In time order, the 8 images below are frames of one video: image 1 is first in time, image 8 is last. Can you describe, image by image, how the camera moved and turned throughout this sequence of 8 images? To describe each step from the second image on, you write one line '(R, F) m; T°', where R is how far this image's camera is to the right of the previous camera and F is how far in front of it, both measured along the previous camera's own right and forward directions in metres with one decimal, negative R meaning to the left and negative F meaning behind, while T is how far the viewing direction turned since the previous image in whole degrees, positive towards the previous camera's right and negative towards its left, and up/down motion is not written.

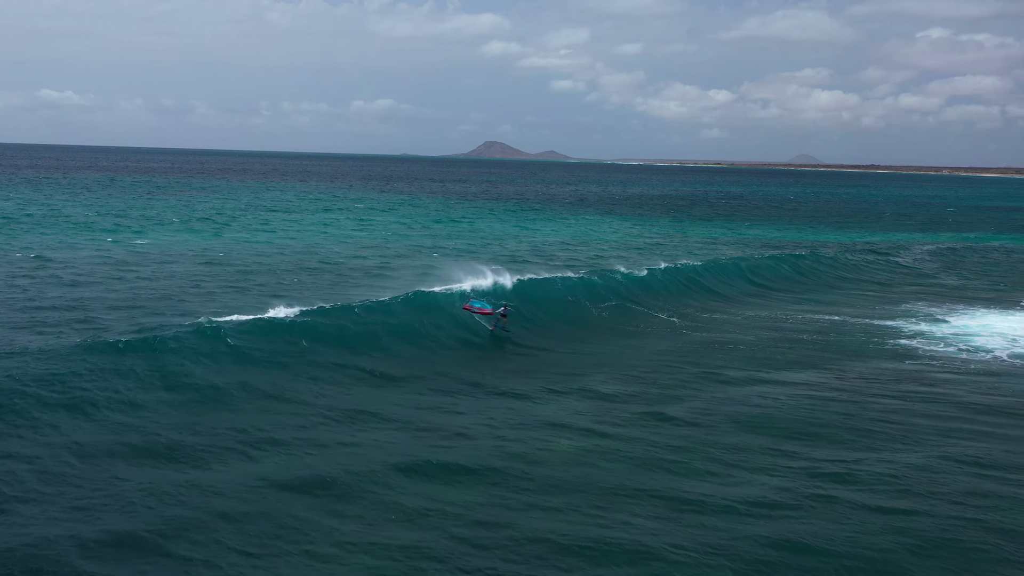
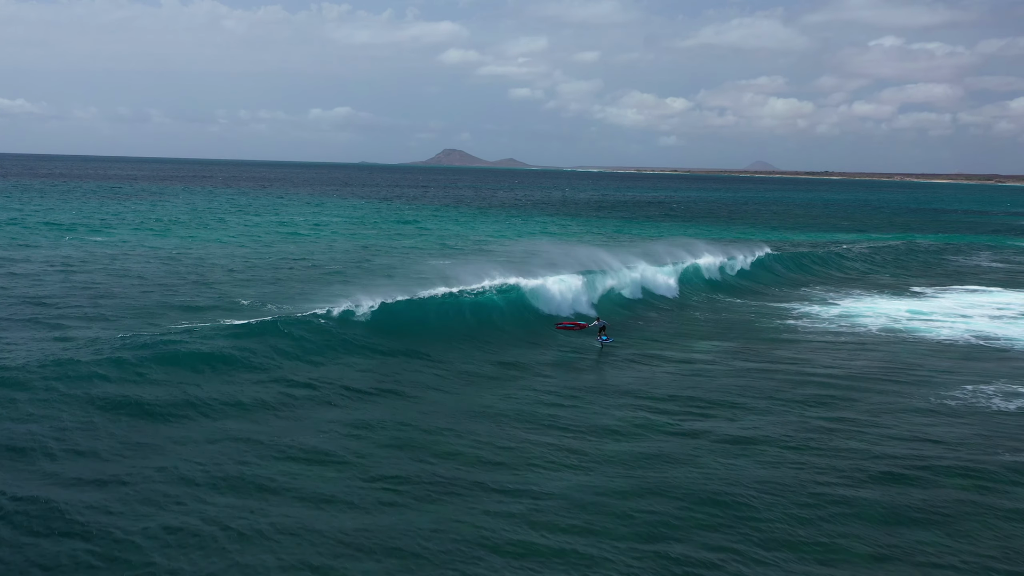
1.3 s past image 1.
(+0.3, -1.0) m; +2°
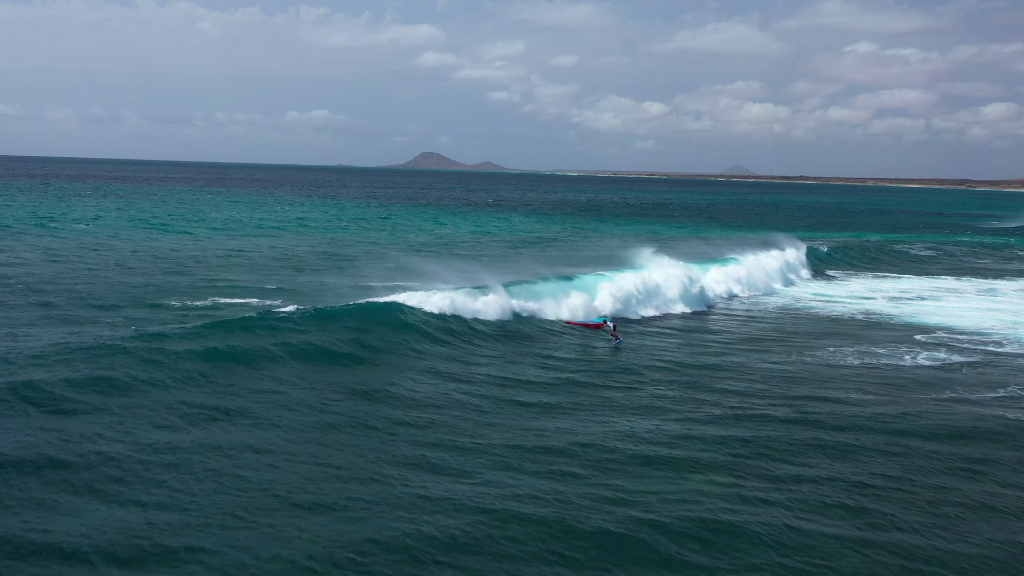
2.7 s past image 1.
(+0.2, -1.1) m; +1°
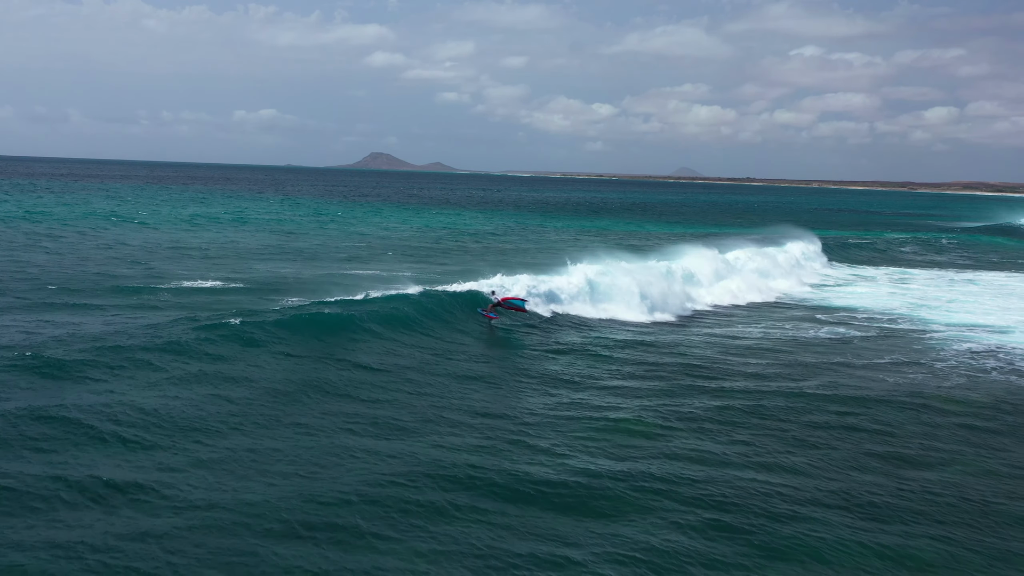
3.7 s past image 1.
(-0.7, +0.2) m; +3°
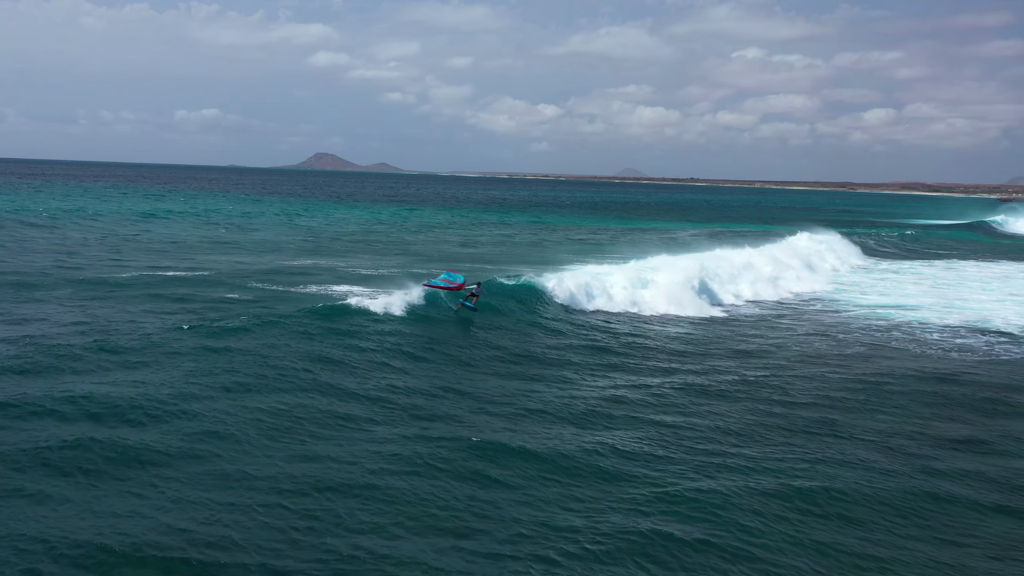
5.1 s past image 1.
(-0.4, -0.7) m; +3°
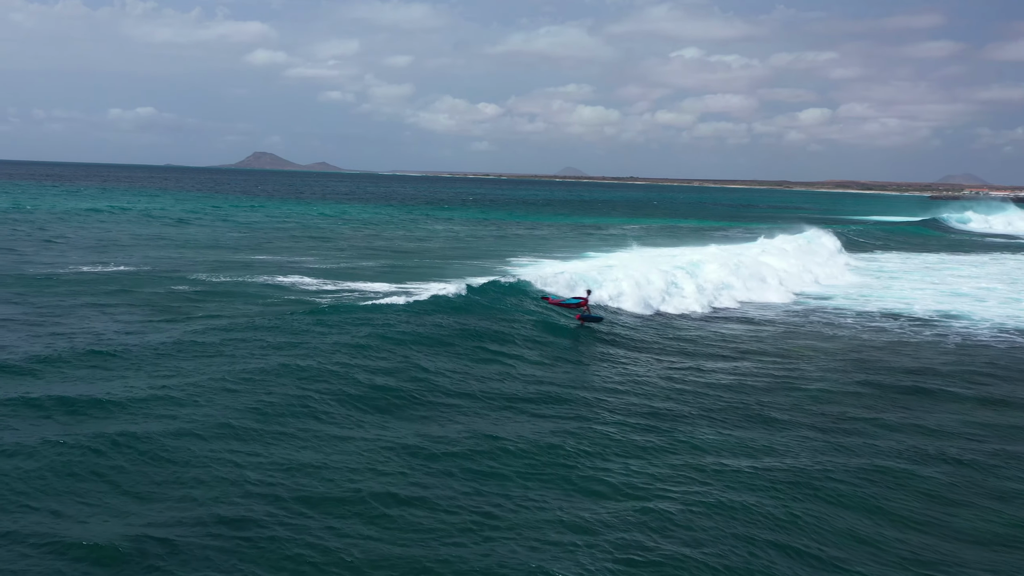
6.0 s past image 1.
(-0.2, -0.5) m; +3°
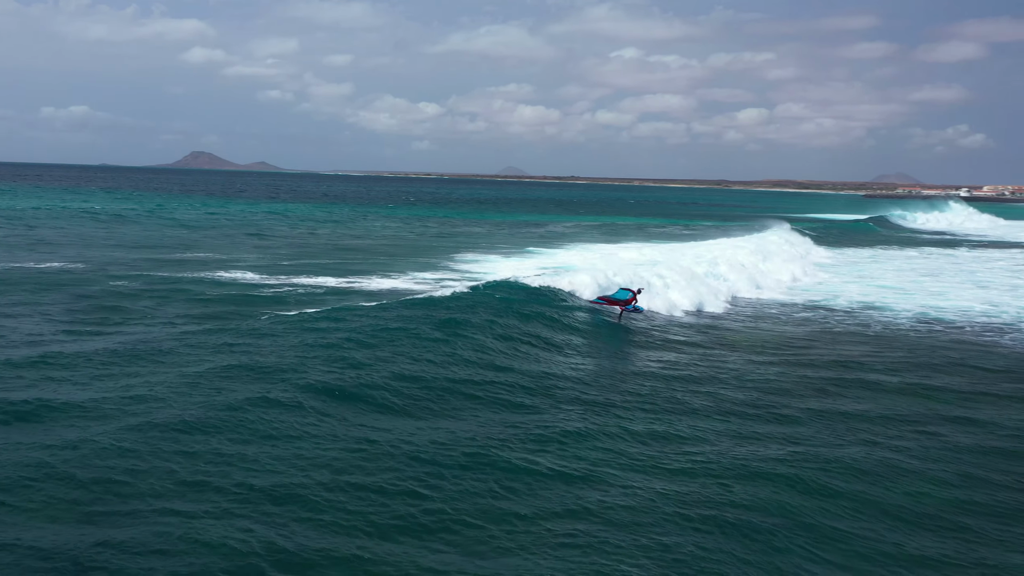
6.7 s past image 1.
(0.0, -0.3) m; +3°
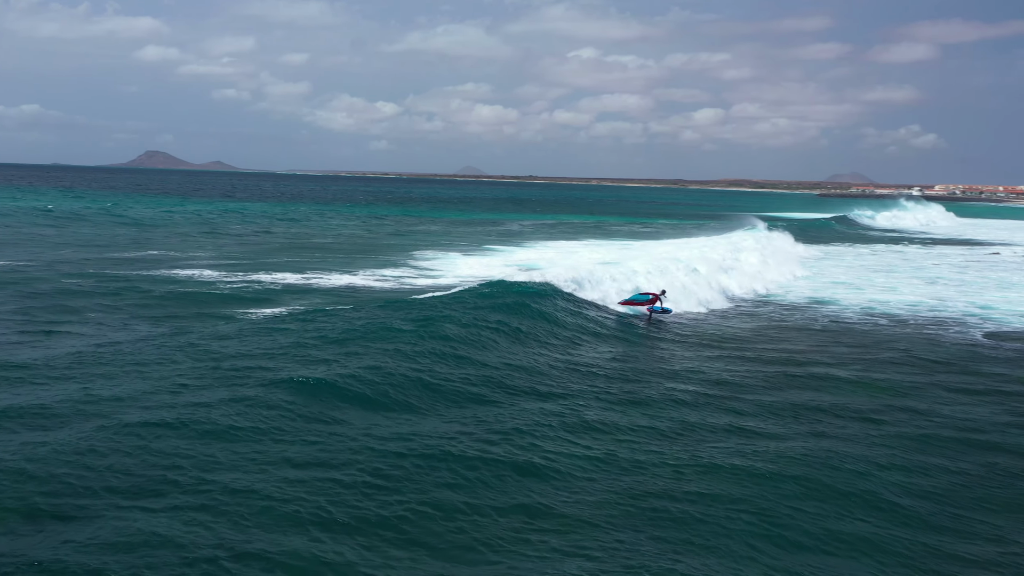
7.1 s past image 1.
(0.0, -0.1) m; +2°
